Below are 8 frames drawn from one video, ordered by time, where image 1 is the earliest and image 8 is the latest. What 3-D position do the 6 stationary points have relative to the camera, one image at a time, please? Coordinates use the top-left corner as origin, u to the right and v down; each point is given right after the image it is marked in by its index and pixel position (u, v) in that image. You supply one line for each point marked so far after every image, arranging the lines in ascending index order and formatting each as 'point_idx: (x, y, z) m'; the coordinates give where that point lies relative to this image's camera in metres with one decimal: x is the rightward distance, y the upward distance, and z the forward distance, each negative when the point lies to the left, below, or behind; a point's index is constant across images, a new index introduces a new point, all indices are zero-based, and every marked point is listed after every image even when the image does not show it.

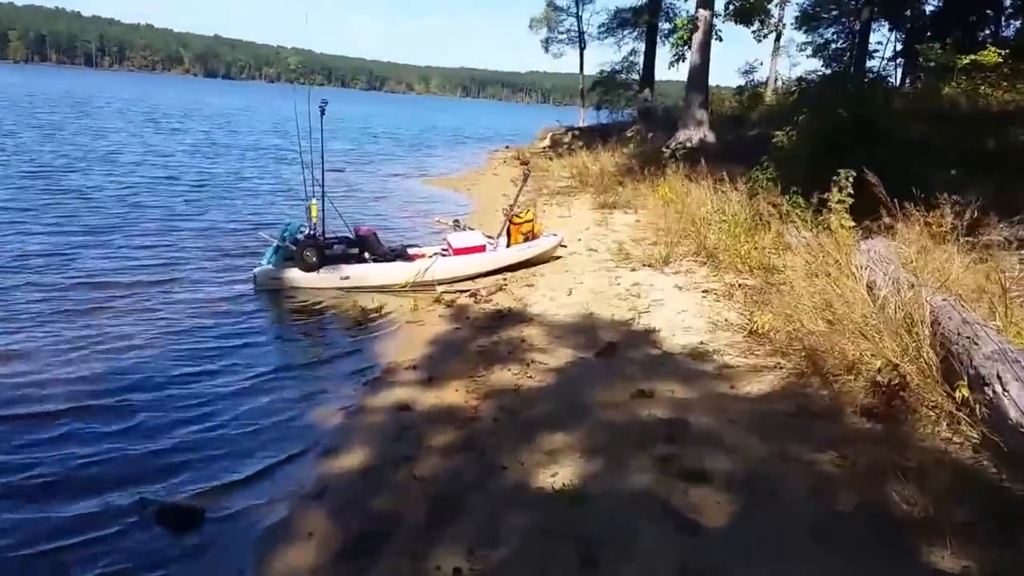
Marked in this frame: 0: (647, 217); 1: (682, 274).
0: (+2.3, +1.2, +15.2) m
1: (+2.1, +0.1, +10.8) m
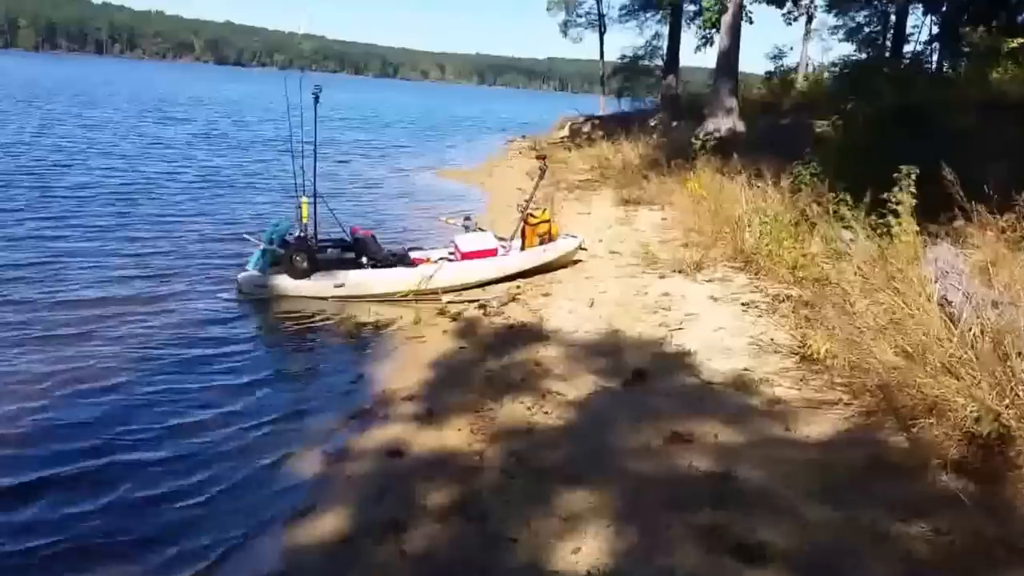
0: (+2.6, +1.2, +14.1) m
1: (+2.2, 0.0, +9.7) m
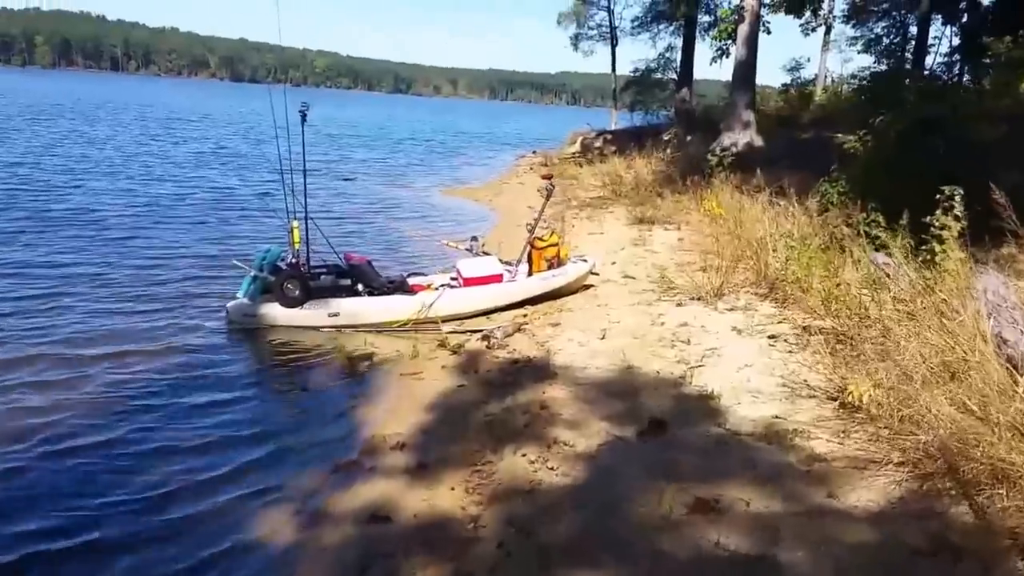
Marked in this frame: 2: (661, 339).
0: (+2.7, +0.8, +13.4) m
1: (+2.3, -0.2, +8.9) m
2: (+1.4, -0.5, +8.2) m
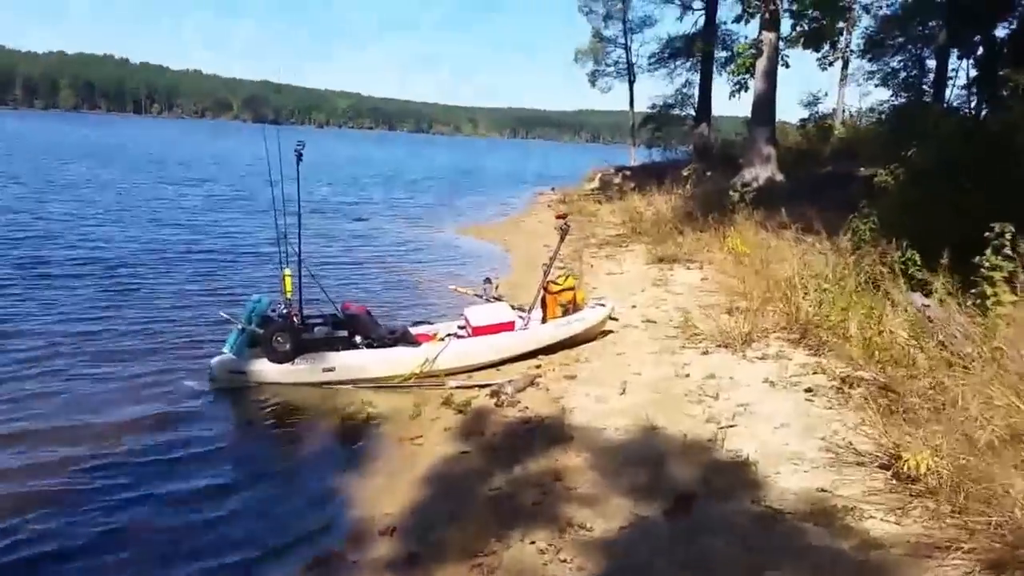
0: (+2.9, +0.2, +12.6) m
1: (+2.4, -0.7, +8.2) m
2: (+1.5, -0.9, +7.4) m
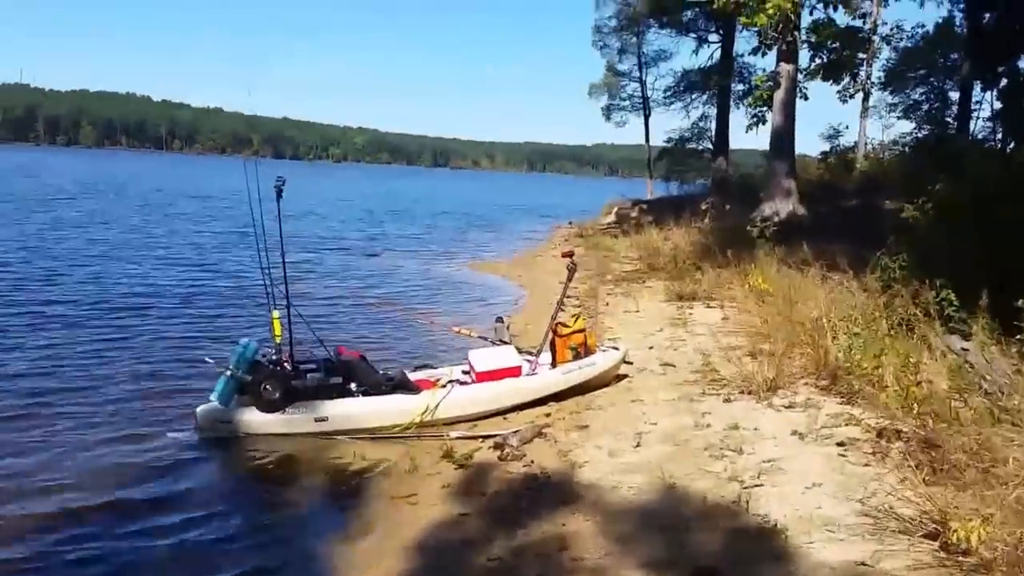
0: (+3.0, -0.4, +12.0) m
1: (+2.5, -1.0, +7.5) m
2: (+1.5, -1.2, +6.8) m
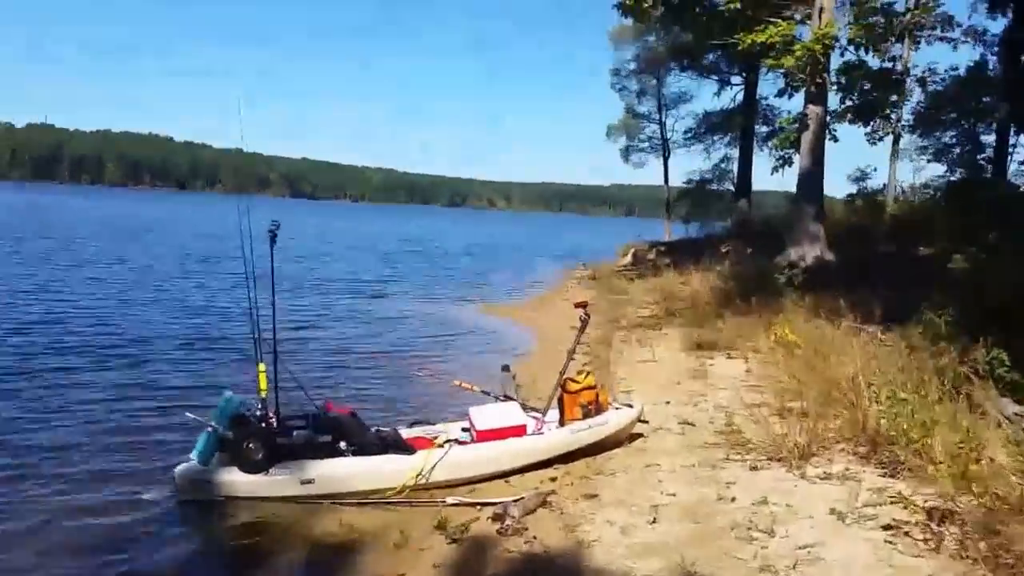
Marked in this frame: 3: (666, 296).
0: (+3.1, -1.0, +11.2) m
1: (+2.5, -1.5, +6.7) m
2: (+1.5, -1.6, +6.0) m
3: (+3.1, -0.2, +18.3) m
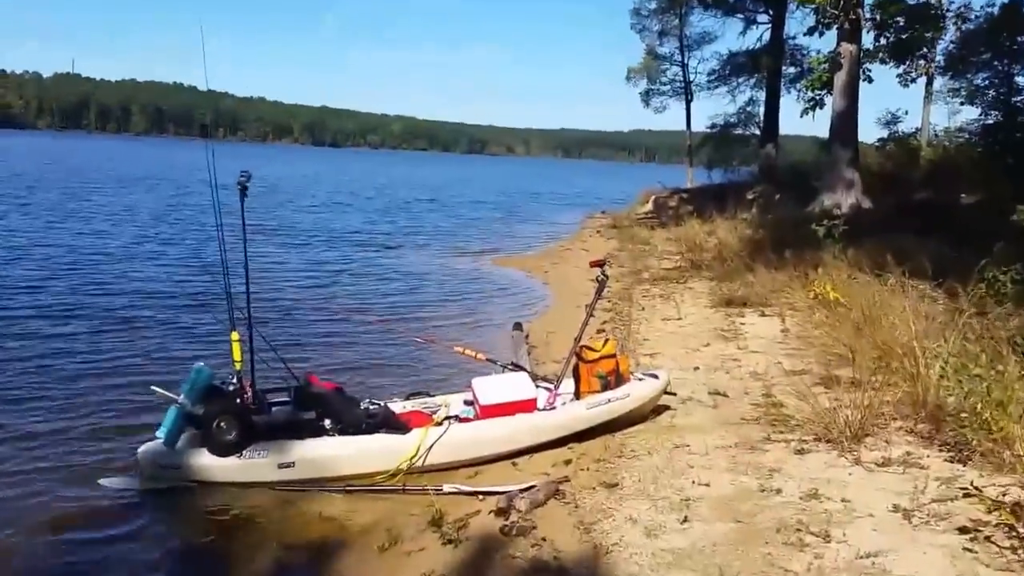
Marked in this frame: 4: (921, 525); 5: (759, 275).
0: (+3.3, -0.5, +10.2) m
1: (+2.5, -1.2, +5.8) m
2: (+1.5, -1.4, +5.1) m
3: (+3.4, +0.8, +17.2) m
4: (+2.3, -1.3, +5.1) m
5: (+3.6, +0.2, +13.0) m
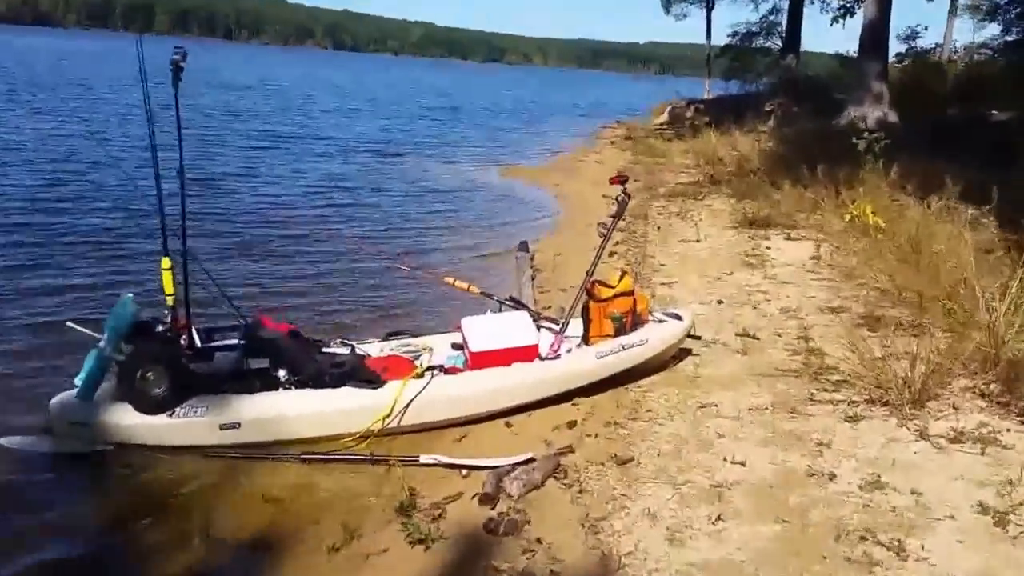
0: (+3.3, +0.3, +9.0) m
1: (+2.5, -0.9, +4.7) m
2: (+1.5, -1.1, +4.0) m
3: (+3.5, +2.2, +15.8) m
4: (+2.3, -1.1, +4.0) m
5: (+3.7, +1.2, +11.7) m
